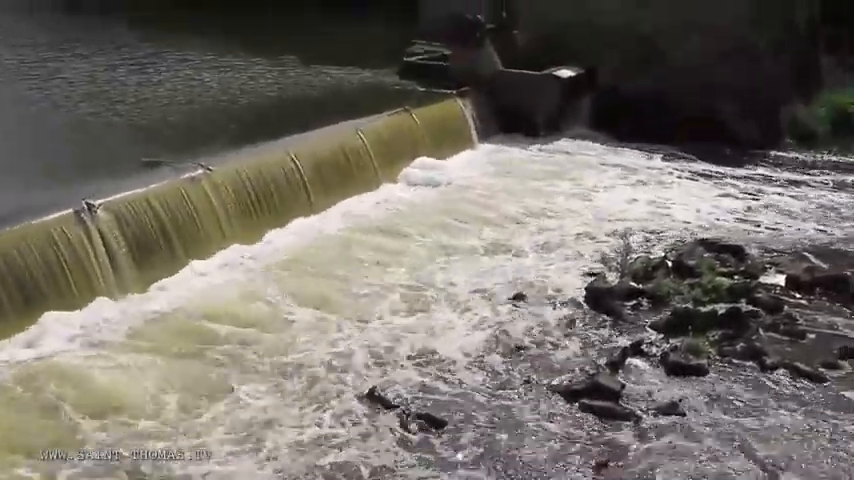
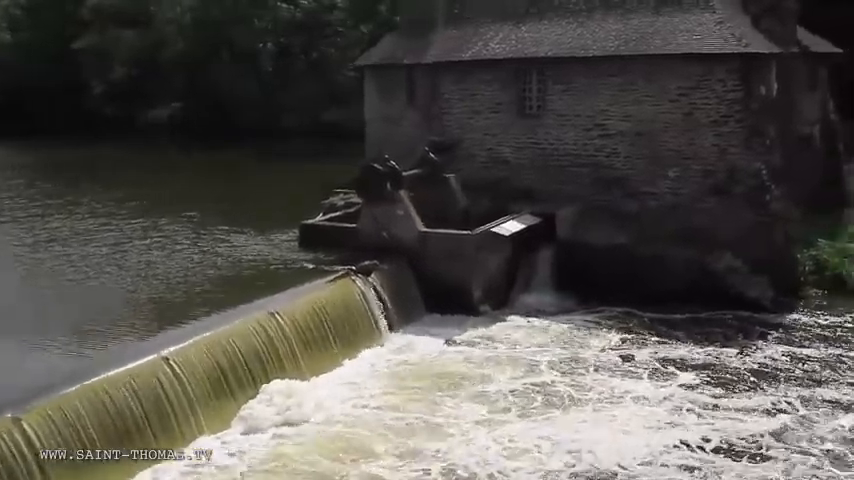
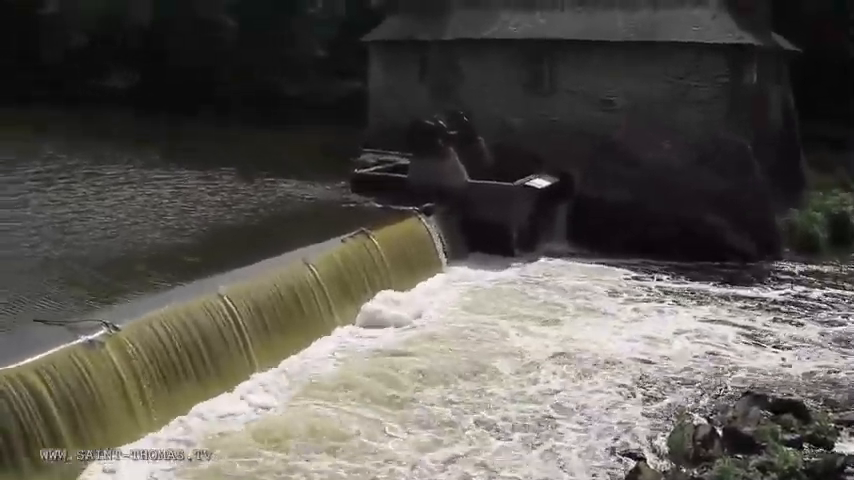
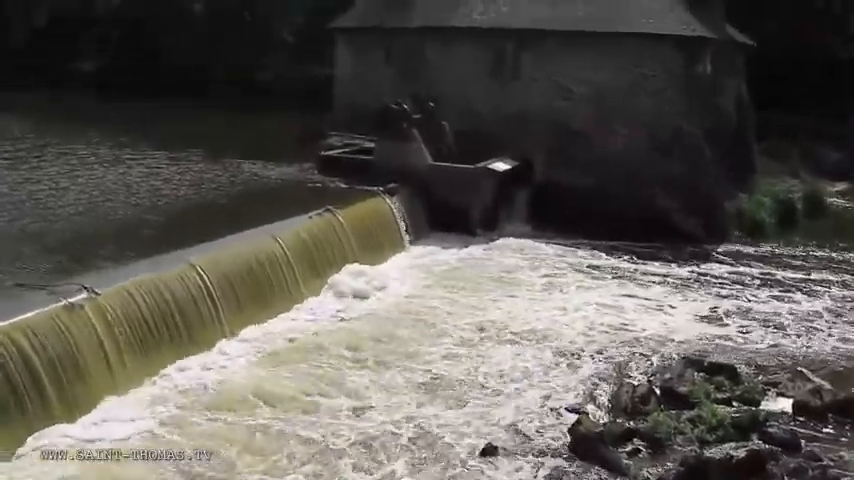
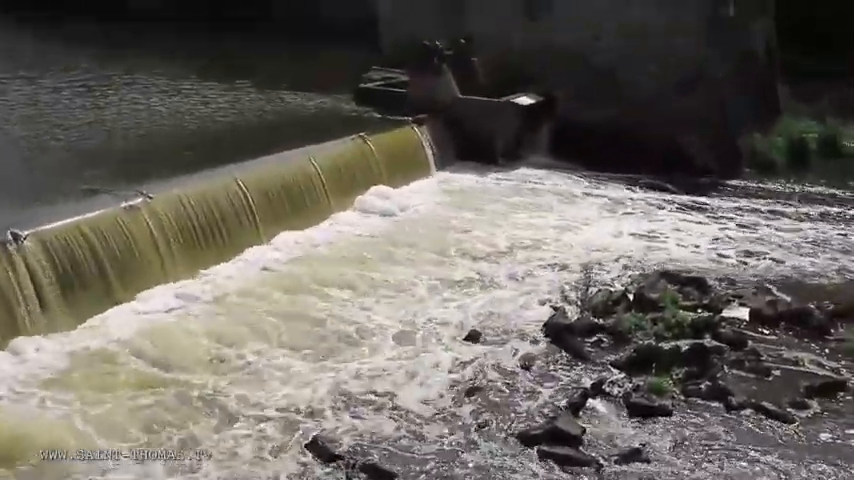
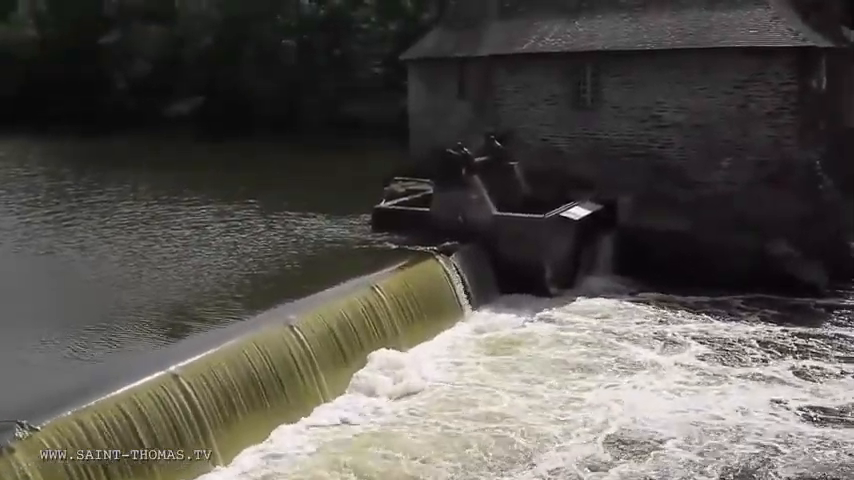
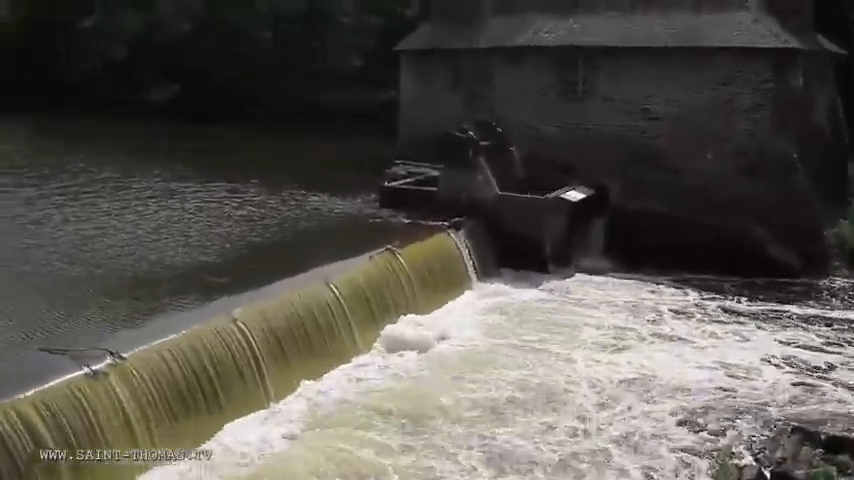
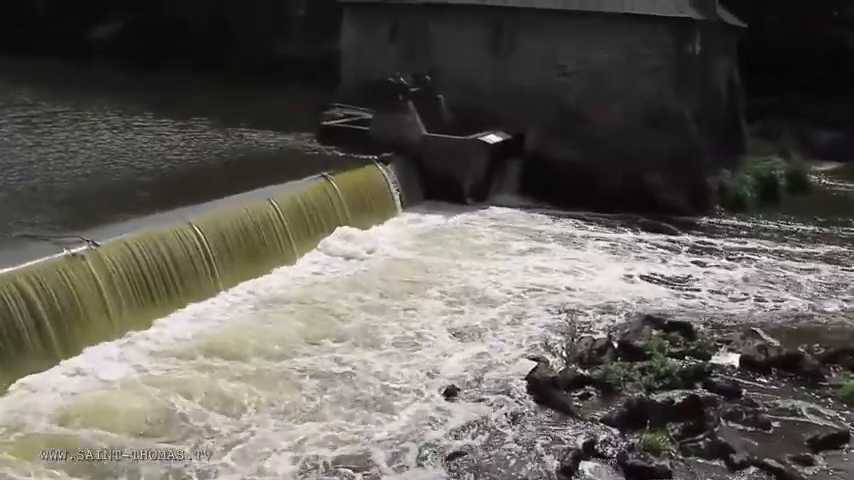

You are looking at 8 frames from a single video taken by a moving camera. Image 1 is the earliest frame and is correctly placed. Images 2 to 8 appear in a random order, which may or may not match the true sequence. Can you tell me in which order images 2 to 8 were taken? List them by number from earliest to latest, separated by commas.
5, 8, 4, 3, 7, 6, 2
